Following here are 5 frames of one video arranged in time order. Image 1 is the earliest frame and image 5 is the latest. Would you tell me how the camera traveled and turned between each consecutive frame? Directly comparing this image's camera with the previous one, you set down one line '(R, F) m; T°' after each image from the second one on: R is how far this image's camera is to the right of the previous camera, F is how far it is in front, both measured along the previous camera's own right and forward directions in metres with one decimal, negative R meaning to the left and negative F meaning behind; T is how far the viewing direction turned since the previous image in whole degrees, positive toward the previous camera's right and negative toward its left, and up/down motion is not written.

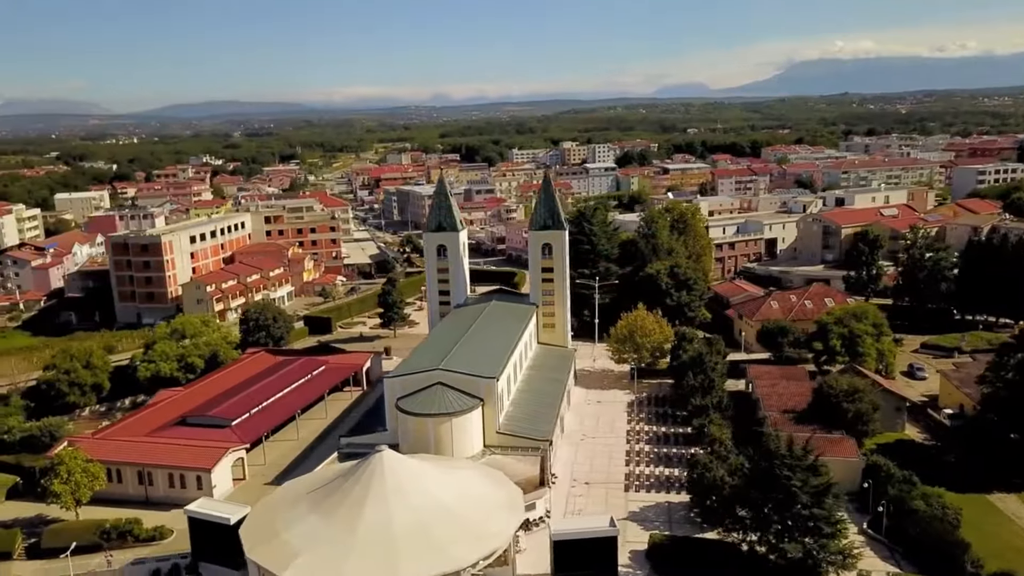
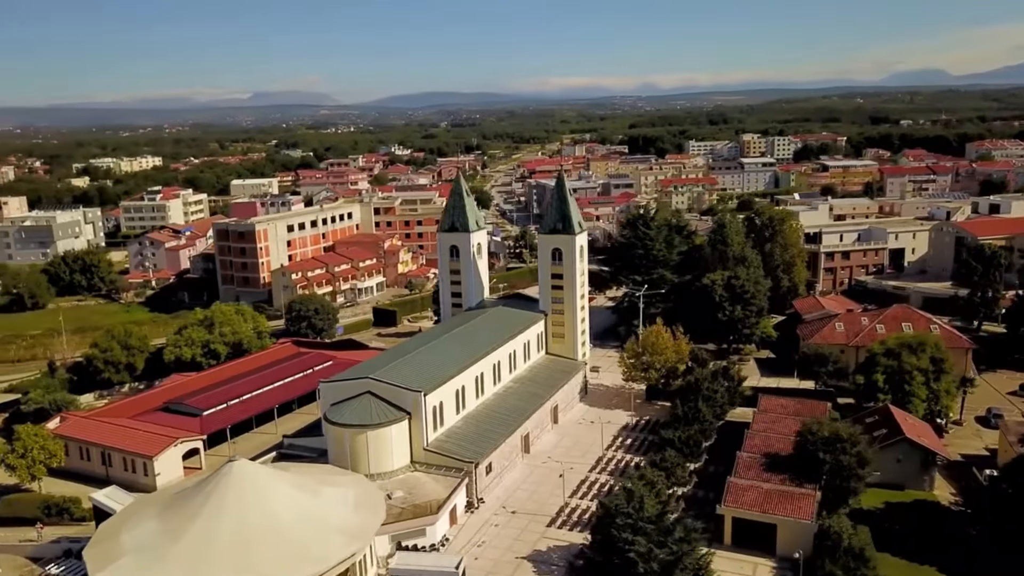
(+6.7, +2.2) m; -14°
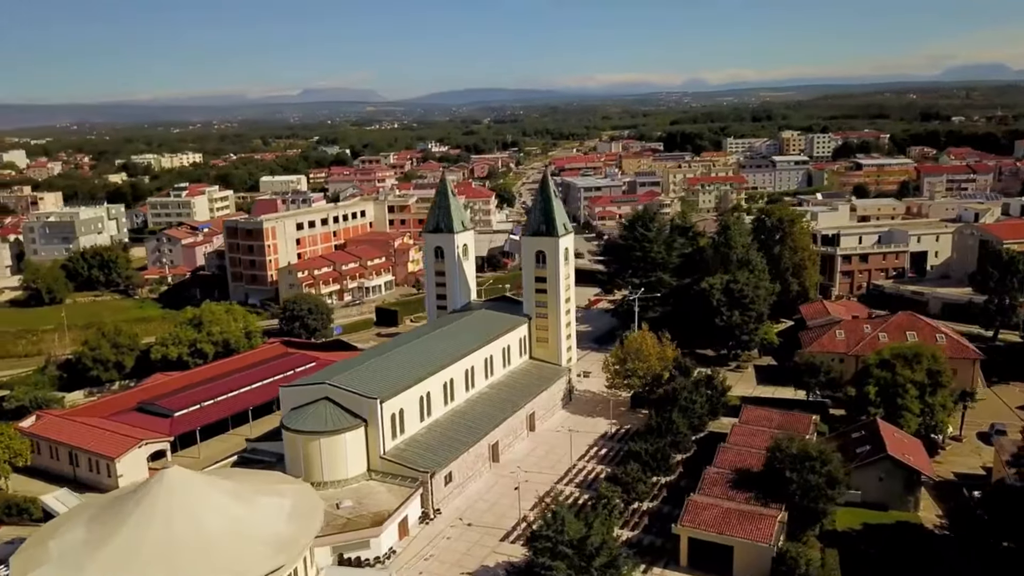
(+2.1, +0.7) m; -3°
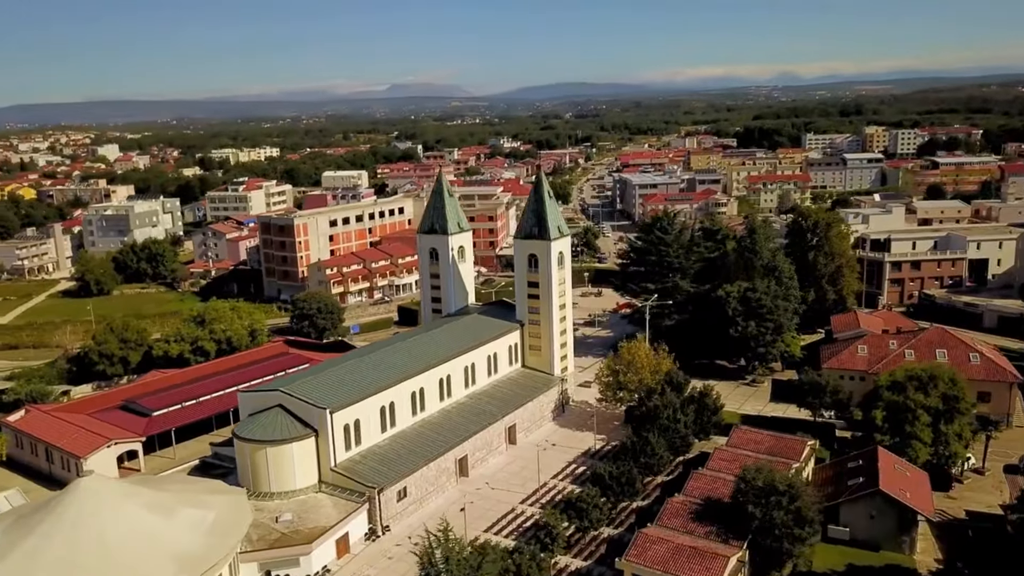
(+3.0, +1.3) m; -6°
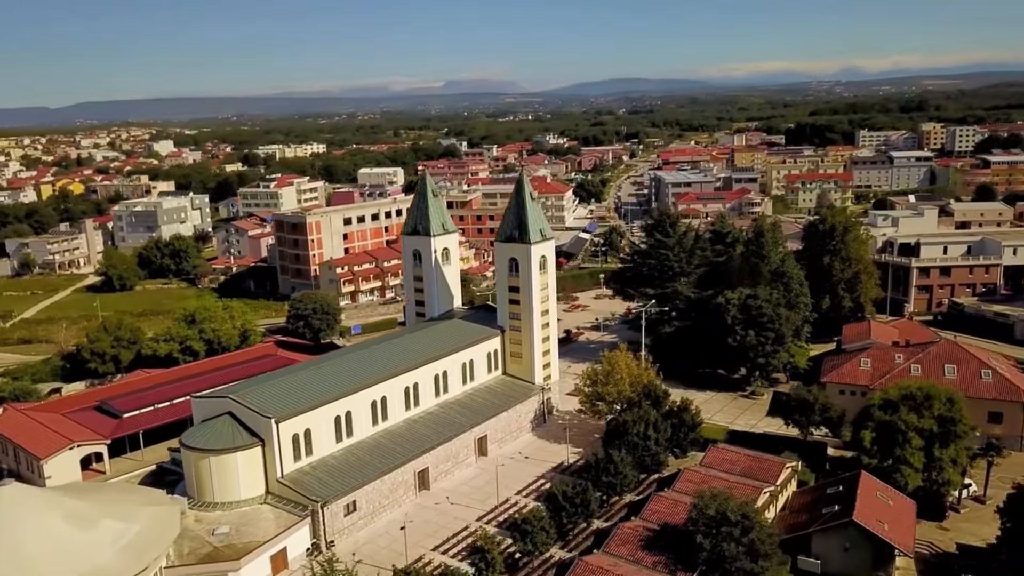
(+2.3, +1.1) m; -4°
